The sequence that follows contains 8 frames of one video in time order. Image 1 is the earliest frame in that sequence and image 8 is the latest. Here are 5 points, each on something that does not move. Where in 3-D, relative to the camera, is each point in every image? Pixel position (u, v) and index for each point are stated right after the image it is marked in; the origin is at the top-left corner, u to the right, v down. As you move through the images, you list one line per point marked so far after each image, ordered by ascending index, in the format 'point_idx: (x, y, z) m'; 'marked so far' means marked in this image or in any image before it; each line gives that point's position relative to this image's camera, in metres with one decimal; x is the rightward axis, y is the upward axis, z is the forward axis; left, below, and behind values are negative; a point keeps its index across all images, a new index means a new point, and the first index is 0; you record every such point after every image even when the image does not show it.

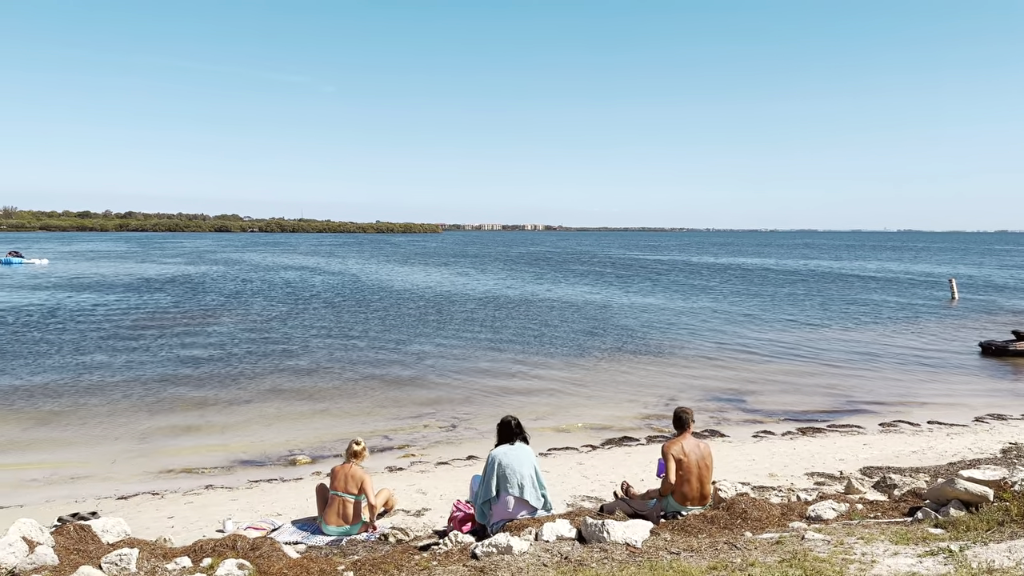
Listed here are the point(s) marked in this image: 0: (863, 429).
0: (+5.9, -2.3, +13.0) m
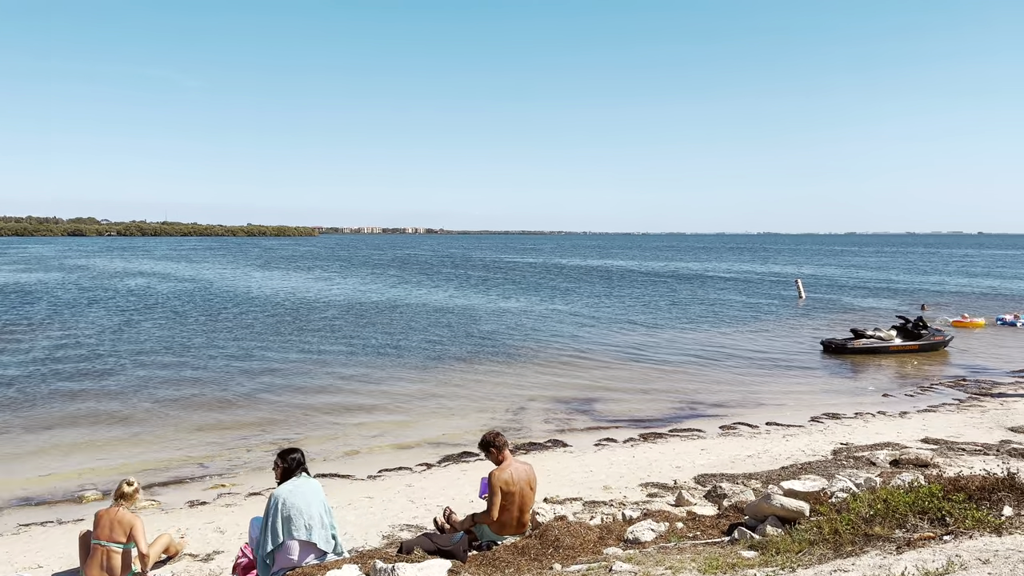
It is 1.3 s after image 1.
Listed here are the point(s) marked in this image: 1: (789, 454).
0: (+3.2, -2.4, +12.8) m
1: (+4.1, -2.4, +11.4) m
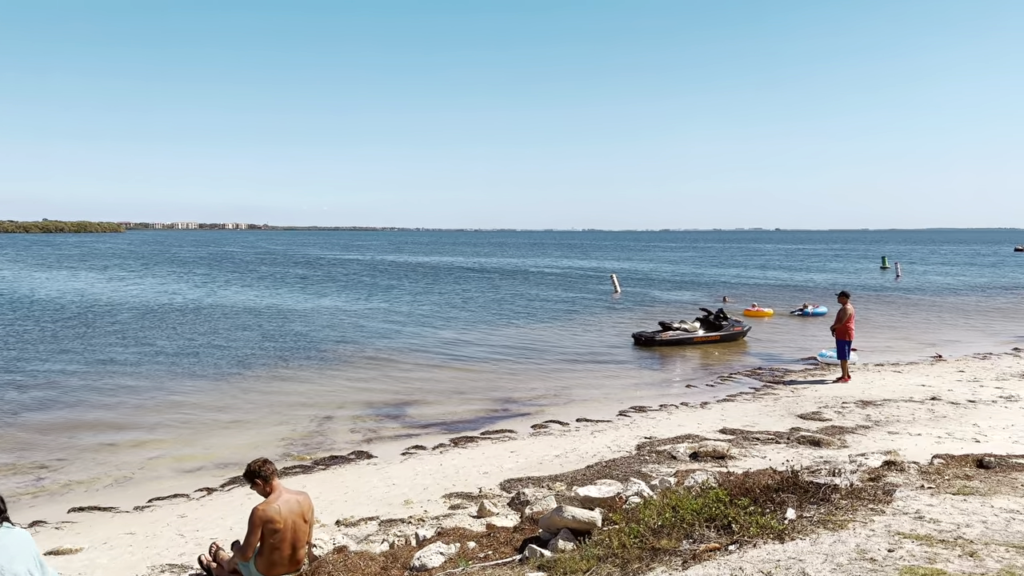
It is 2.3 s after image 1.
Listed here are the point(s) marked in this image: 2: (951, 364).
0: (0.0, -2.3, +12.4) m
1: (+1.2, -2.4, +11.2) m
2: (+9.0, -1.5, +16.0) m
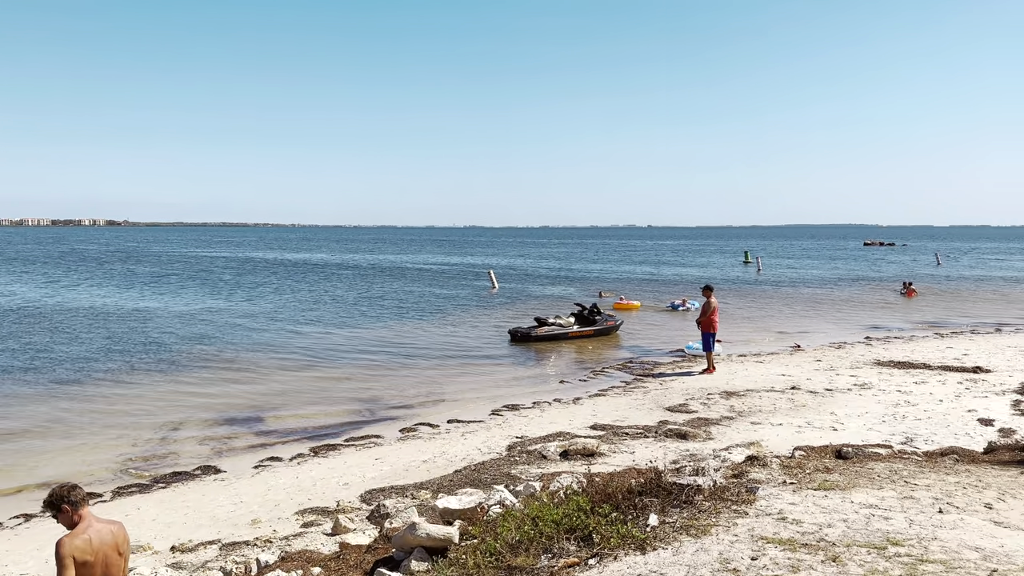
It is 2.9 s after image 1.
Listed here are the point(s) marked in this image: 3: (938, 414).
0: (-2.0, -2.3, +11.7) m
1: (-0.6, -2.3, +10.7) m
2: (+6.3, -1.4, +16.6) m
3: (+5.9, -1.7, +10.8) m
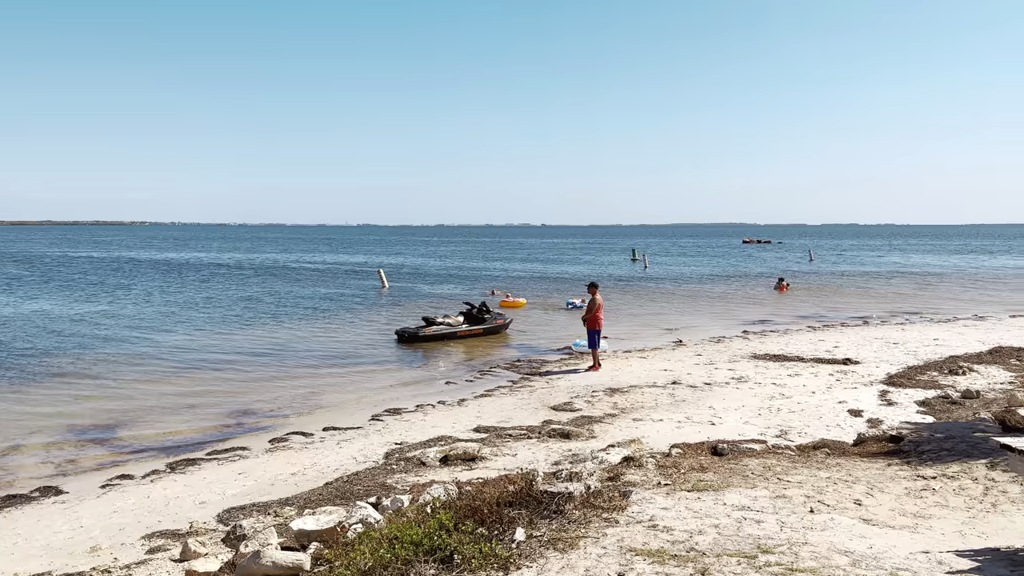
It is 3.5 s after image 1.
0: (-3.7, -2.3, +10.9) m
1: (-2.2, -2.3, +10.1) m
2: (+3.8, -1.3, +16.8) m
3: (+4.2, -1.7, +11.1) m
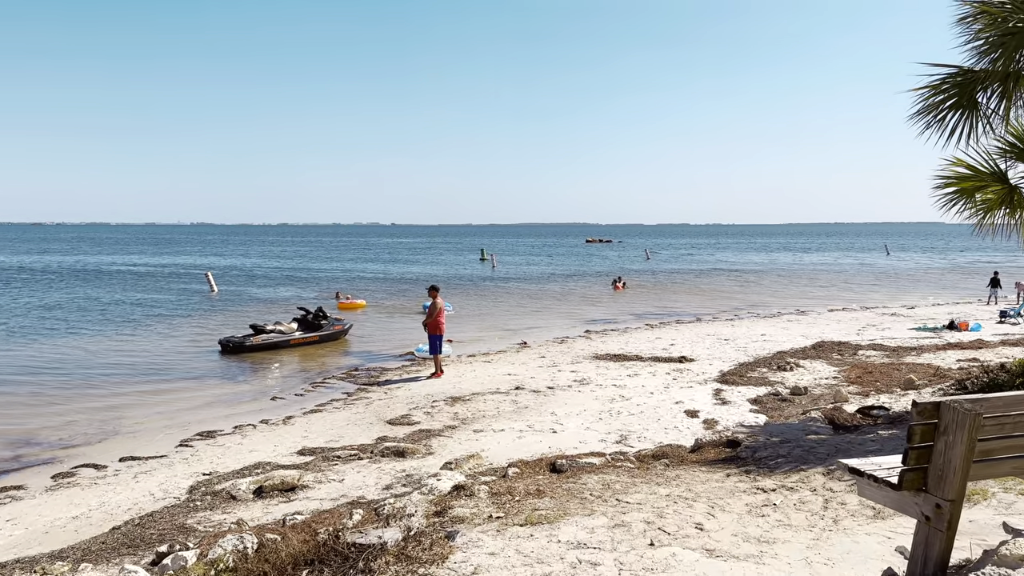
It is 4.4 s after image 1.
0: (-5.8, -2.4, +9.2) m
1: (-4.2, -2.4, +8.7) m
2: (+0.5, -1.3, +16.5) m
3: (+1.9, -1.7, +10.9) m
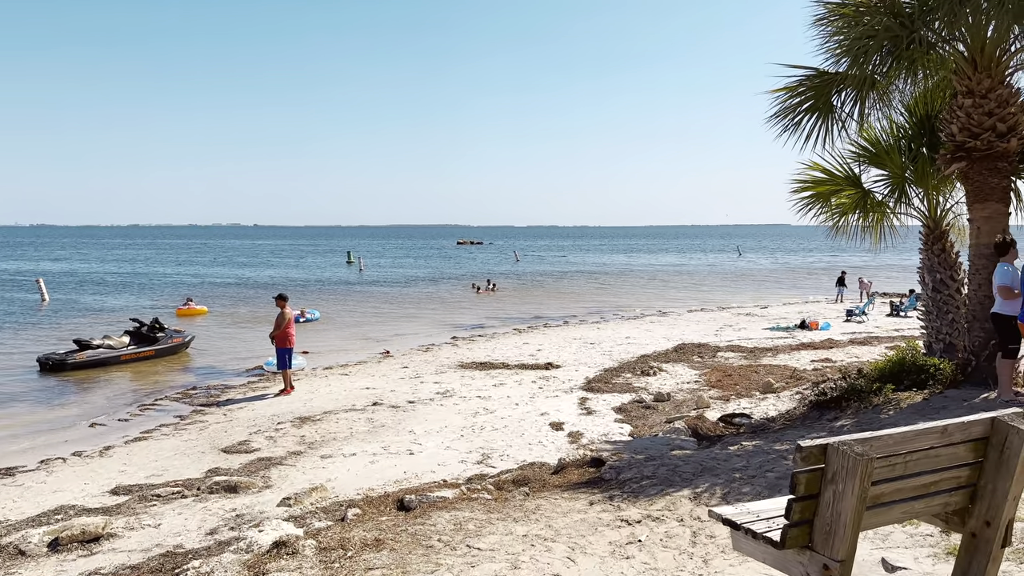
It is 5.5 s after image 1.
0: (-7.3, -2.6, +7.4) m
1: (-5.7, -2.5, +7.2) m
2: (-2.3, -1.4, +15.6) m
3: (0.0, -1.8, +10.3) m
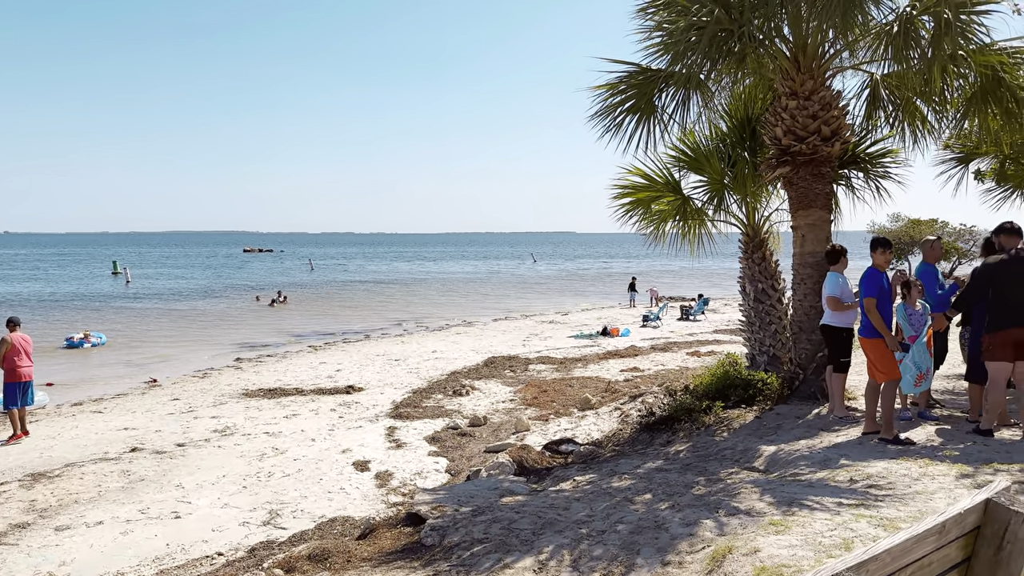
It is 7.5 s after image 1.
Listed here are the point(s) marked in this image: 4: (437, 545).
0: (-8.6, -2.9, +4.1) m
1: (-7.0, -2.8, +4.3) m
2: (-5.9, -1.8, +13.3) m
3: (-2.3, -2.0, +8.8) m
4: (-0.5, -1.7, +5.2) m
